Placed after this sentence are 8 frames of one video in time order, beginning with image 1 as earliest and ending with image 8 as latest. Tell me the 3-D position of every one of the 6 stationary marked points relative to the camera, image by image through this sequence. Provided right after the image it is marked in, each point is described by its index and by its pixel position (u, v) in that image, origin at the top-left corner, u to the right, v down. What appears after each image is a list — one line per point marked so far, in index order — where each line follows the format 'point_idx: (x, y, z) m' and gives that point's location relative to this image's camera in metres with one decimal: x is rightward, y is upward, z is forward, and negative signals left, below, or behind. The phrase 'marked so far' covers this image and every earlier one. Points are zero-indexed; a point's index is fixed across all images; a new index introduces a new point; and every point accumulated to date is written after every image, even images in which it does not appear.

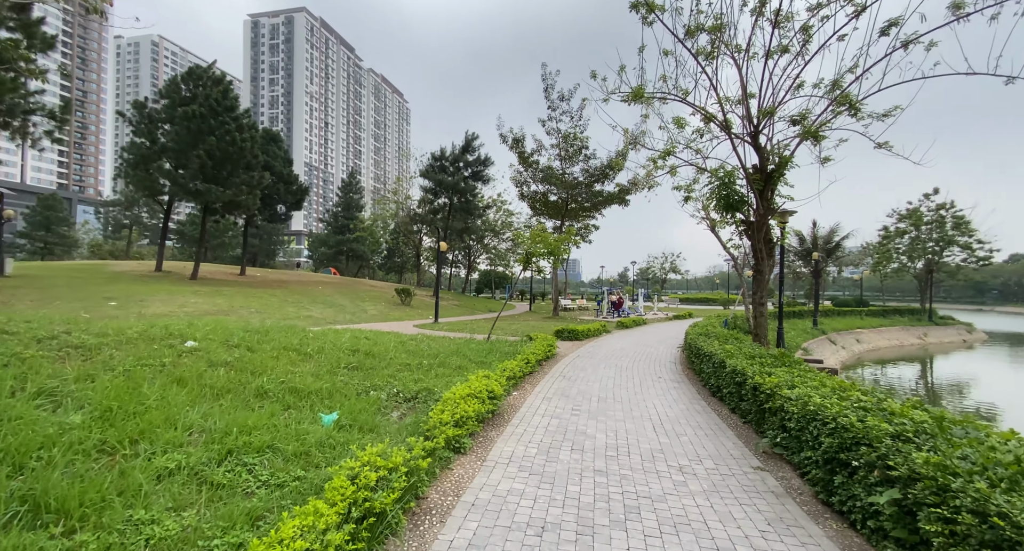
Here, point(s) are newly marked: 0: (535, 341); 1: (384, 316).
0: (+0.6, -1.4, +8.9) m
1: (-4.9, -1.6, +16.6) m
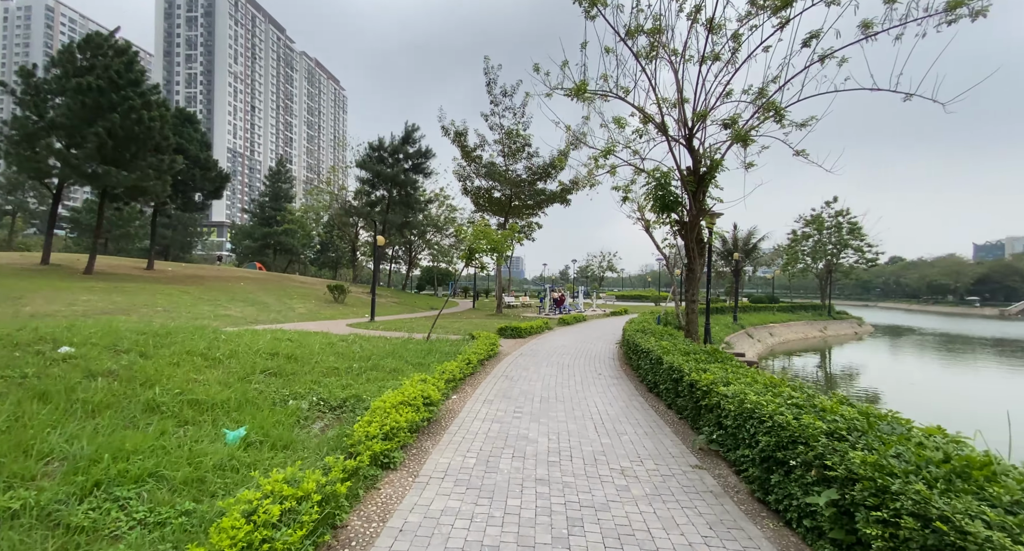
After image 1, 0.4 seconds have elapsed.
0: (-0.7, -1.3, +8.7) m
1: (-7.1, -1.5, +15.6) m
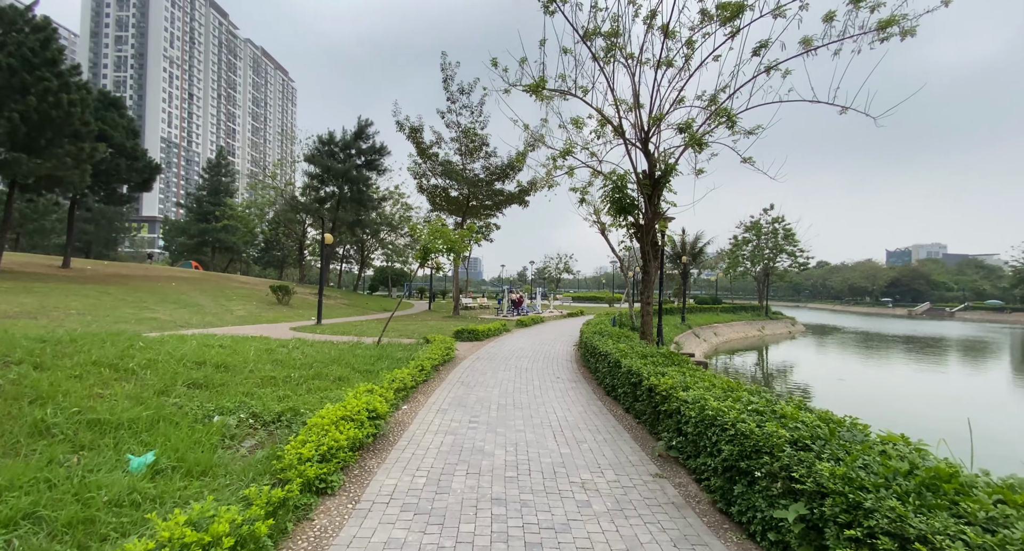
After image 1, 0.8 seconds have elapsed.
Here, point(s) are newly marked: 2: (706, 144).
0: (-1.5, -1.3, +8.3) m
1: (-8.6, -1.5, +14.6) m
2: (+2.7, +1.8, +6.0) m
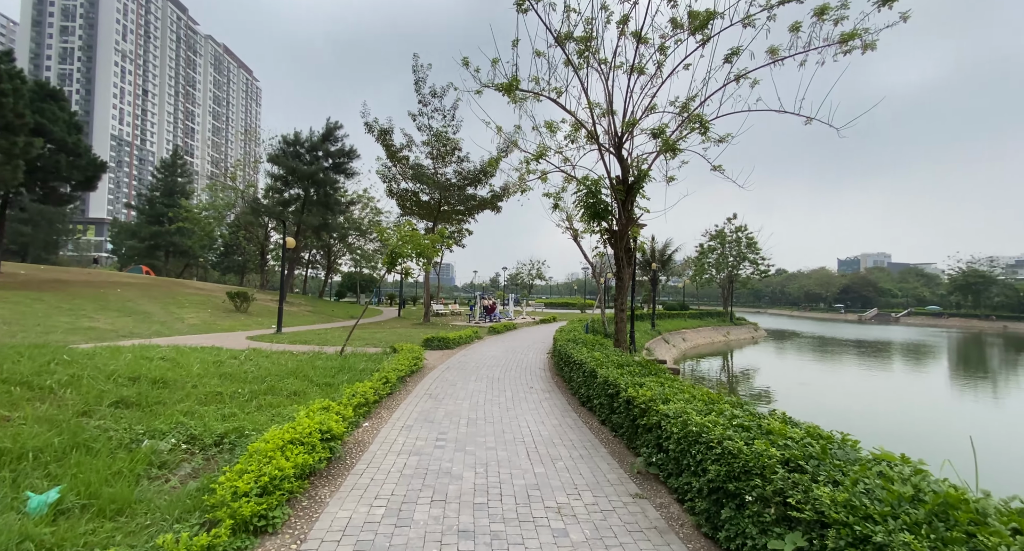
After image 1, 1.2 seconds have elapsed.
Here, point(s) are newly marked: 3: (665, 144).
0: (-2.1, -1.4, +7.9) m
1: (-9.5, -1.6, +13.7) m
2: (+2.3, +1.7, +6.0) m
3: (+2.1, +1.8, +5.9) m
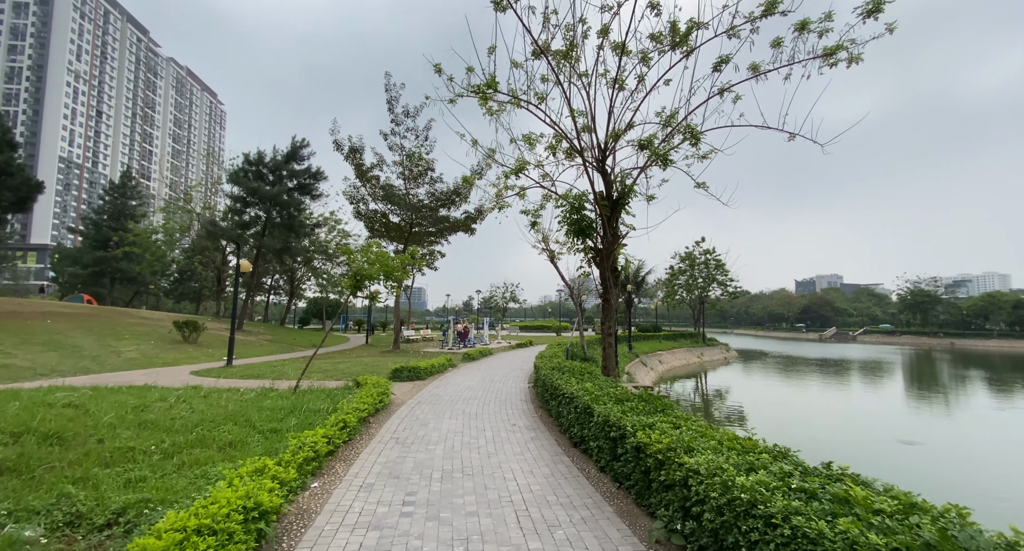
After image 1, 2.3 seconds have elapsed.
0: (-2.4, -1.8, +7.1) m
1: (-10.2, -2.4, +12.3) m
2: (+2.0, +1.5, +5.6) m
3: (+1.8, +1.5, +5.5) m
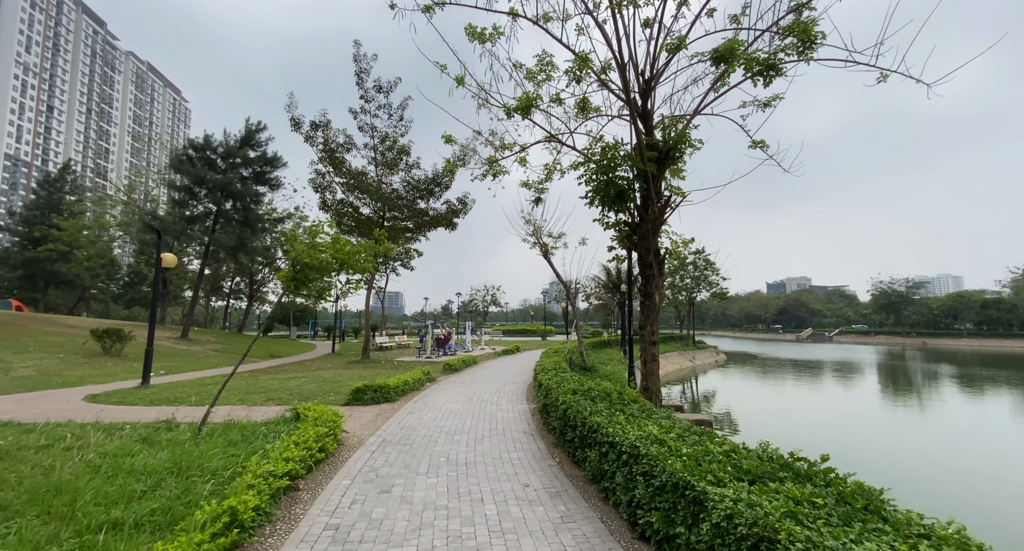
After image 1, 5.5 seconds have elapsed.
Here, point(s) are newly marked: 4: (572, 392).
0: (-2.4, -1.7, +4.9) m
1: (-10.5, -2.4, +9.8) m
2: (+2.1, +1.7, +3.7) m
3: (+1.9, +1.7, +3.6) m
4: (+0.7, -1.4, +5.2) m
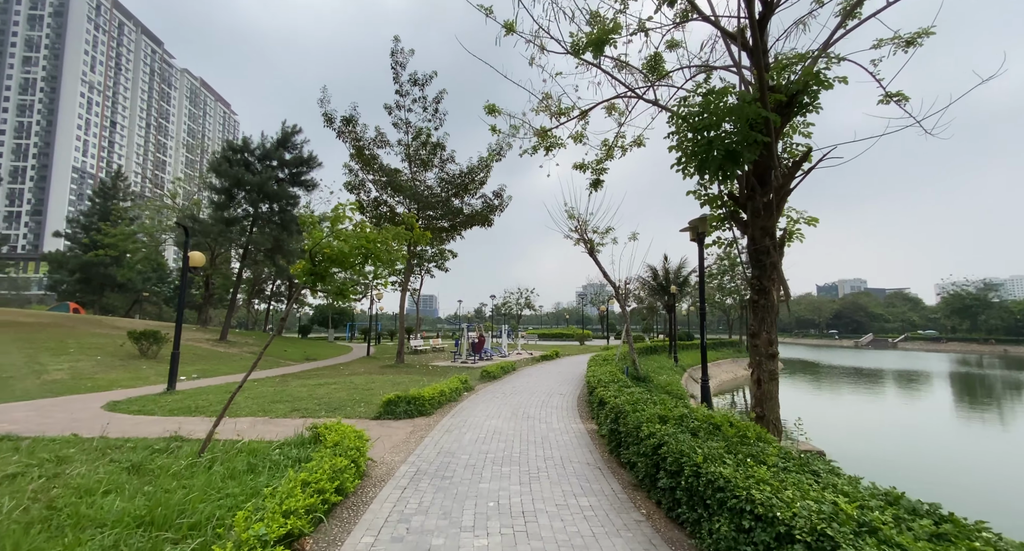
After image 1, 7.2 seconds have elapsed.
0: (-1.8, -1.6, +4.0) m
1: (-9.5, -2.4, +9.5) m
2: (+2.6, +1.7, +2.5) m
3: (+2.4, +1.8, +2.4) m
4: (+1.3, -1.3, +4.0) m
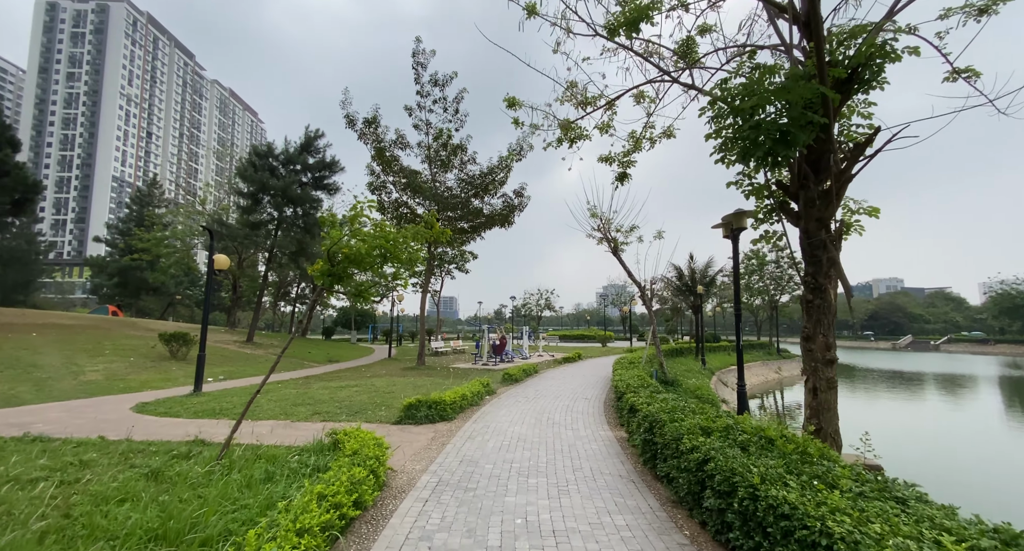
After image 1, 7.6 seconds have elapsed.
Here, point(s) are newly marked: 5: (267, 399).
0: (-1.5, -1.6, +3.8) m
1: (-8.9, -2.4, +9.7) m
2: (+2.7, +1.8, +2.1) m
3: (+2.5, +1.9, +2.0) m
4: (+1.5, -1.3, +3.7) m
5: (-4.3, -2.2, +8.0) m
